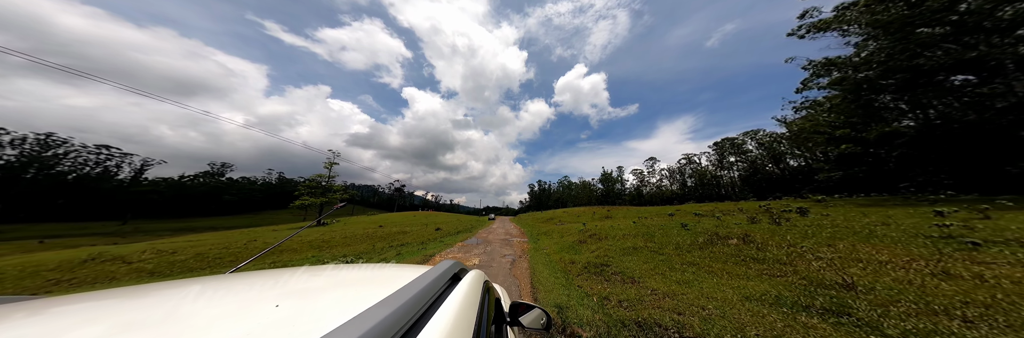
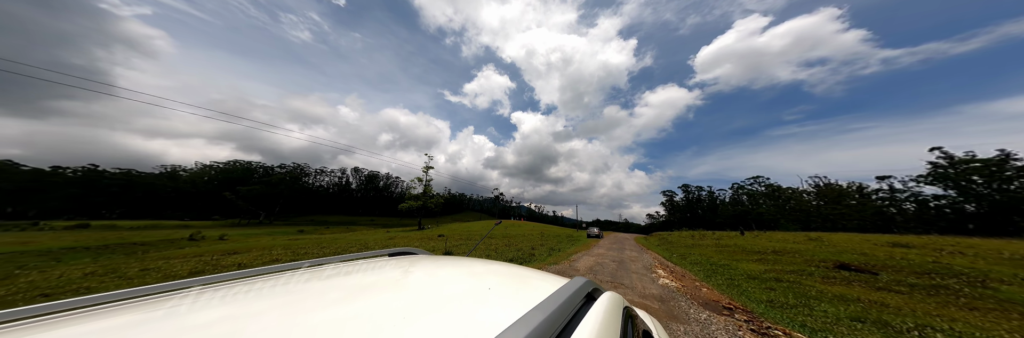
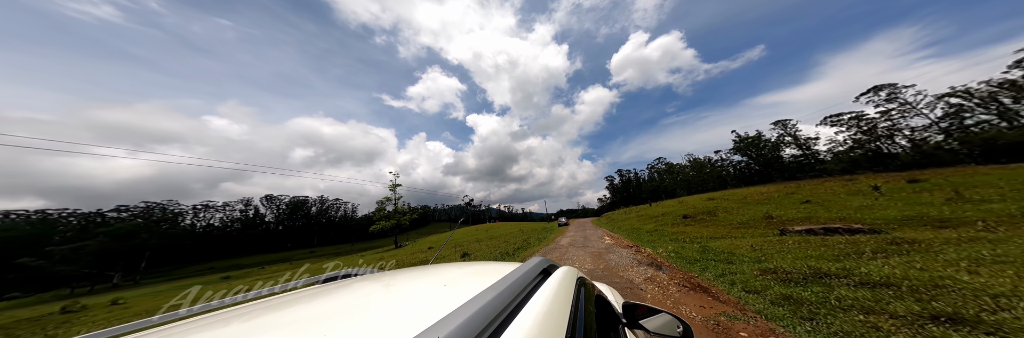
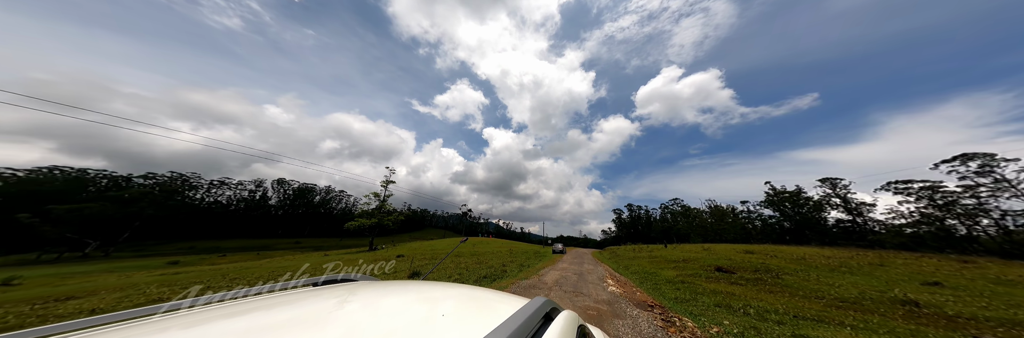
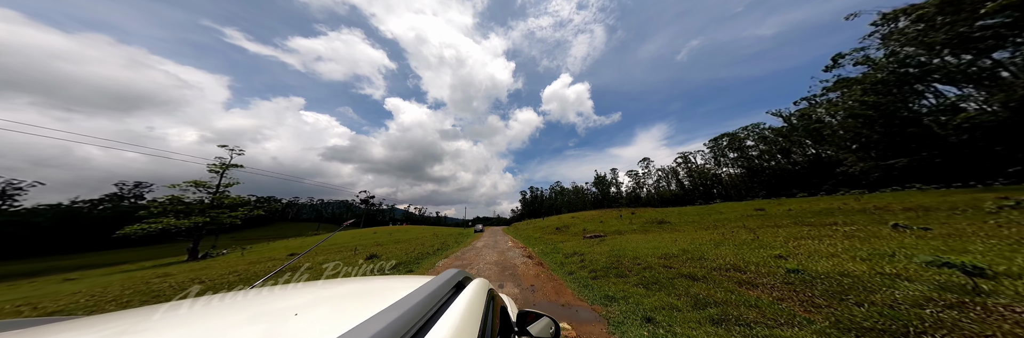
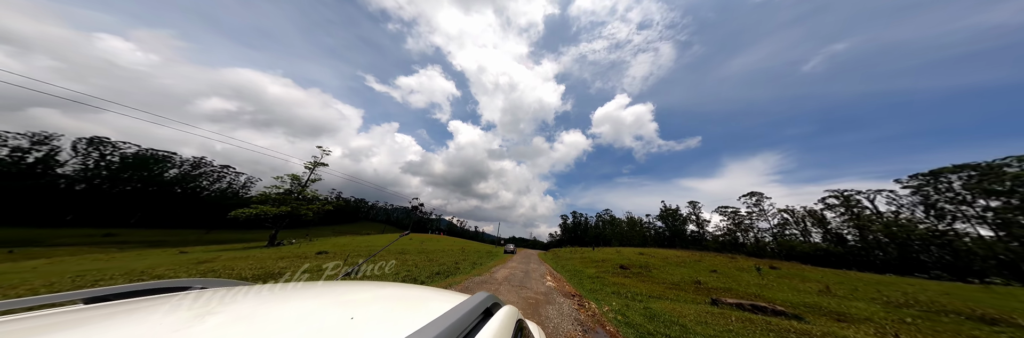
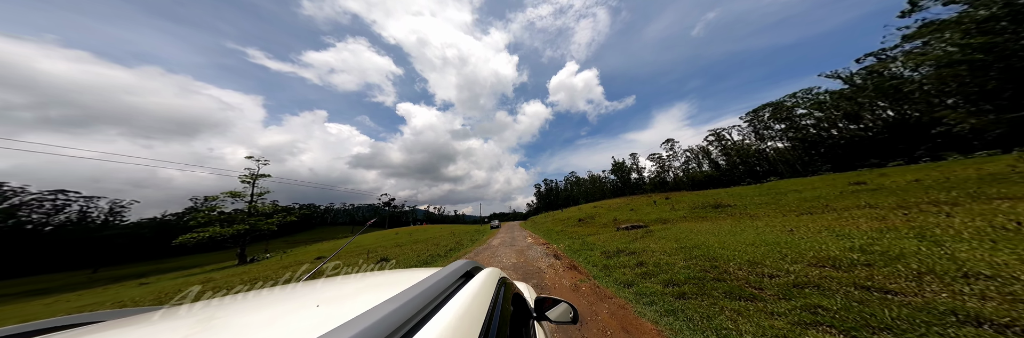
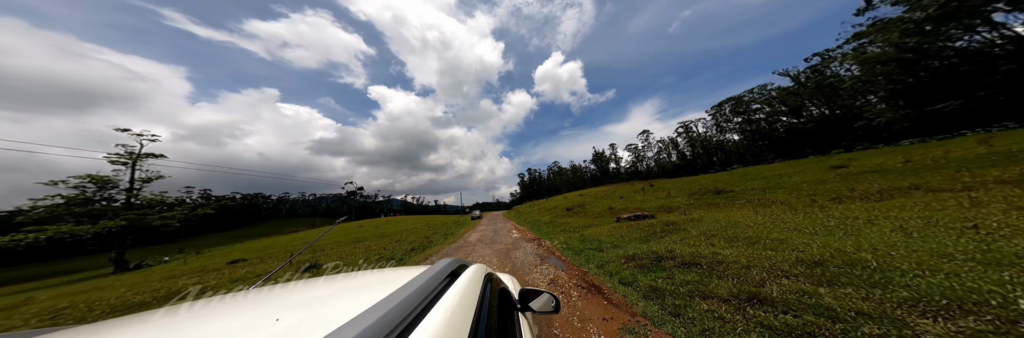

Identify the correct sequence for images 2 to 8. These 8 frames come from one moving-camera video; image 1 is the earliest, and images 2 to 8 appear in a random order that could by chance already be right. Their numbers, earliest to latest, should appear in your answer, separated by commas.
5, 7, 3, 8, 6, 4, 2
